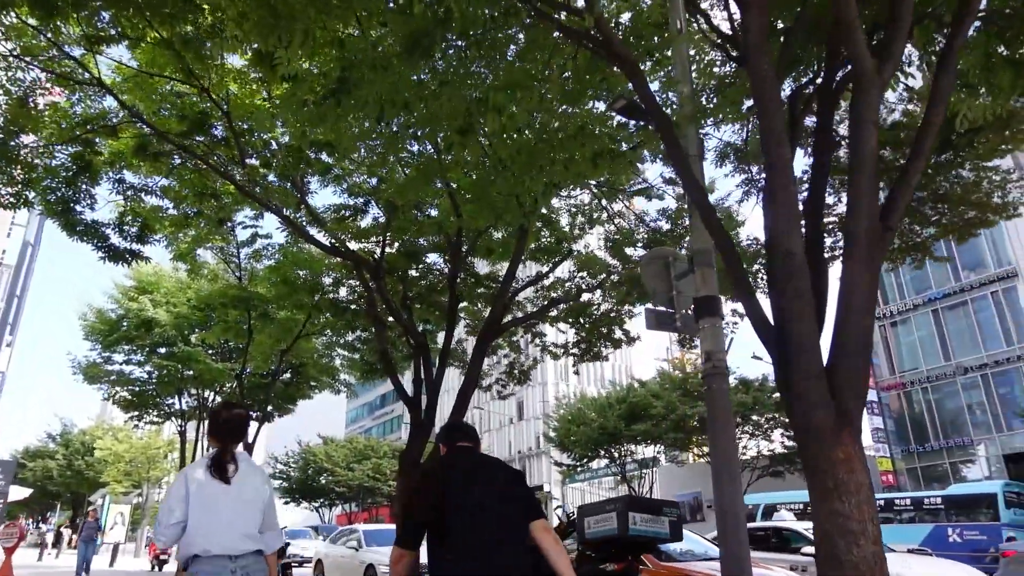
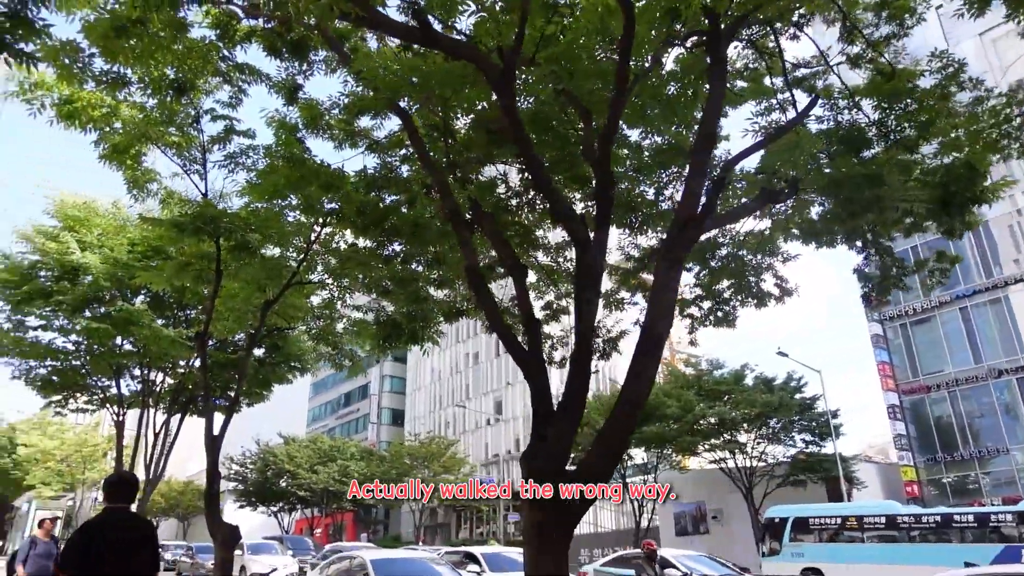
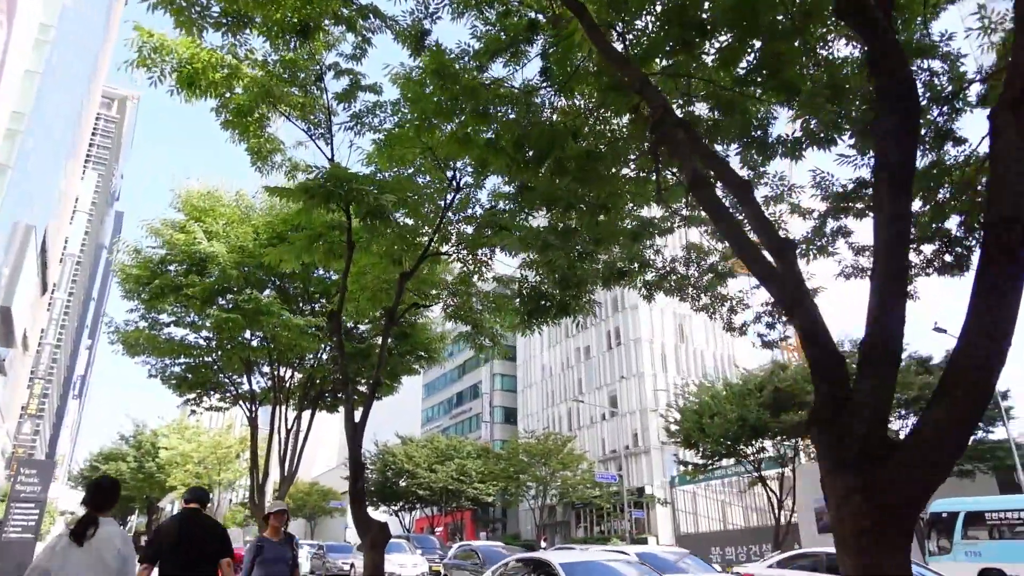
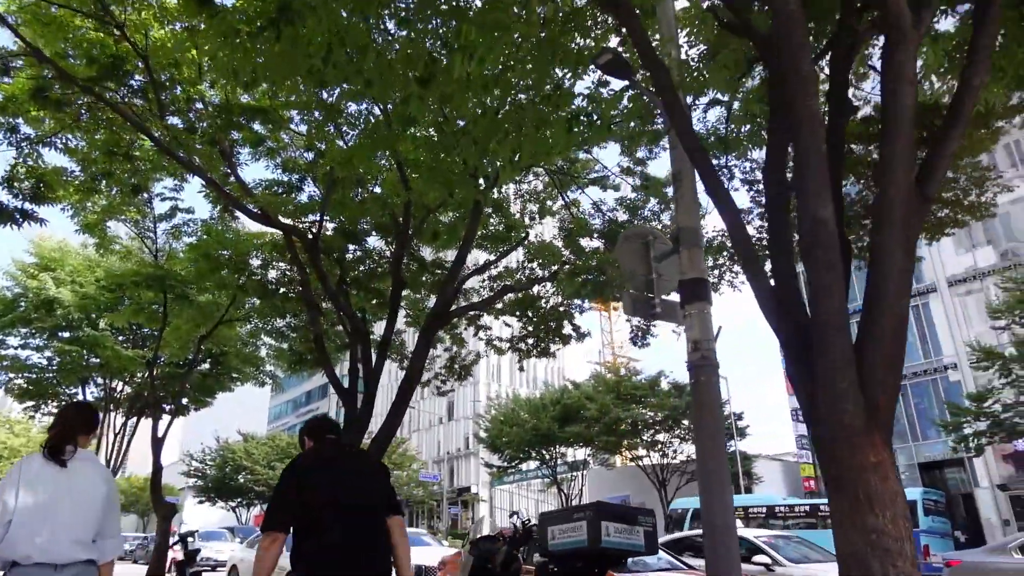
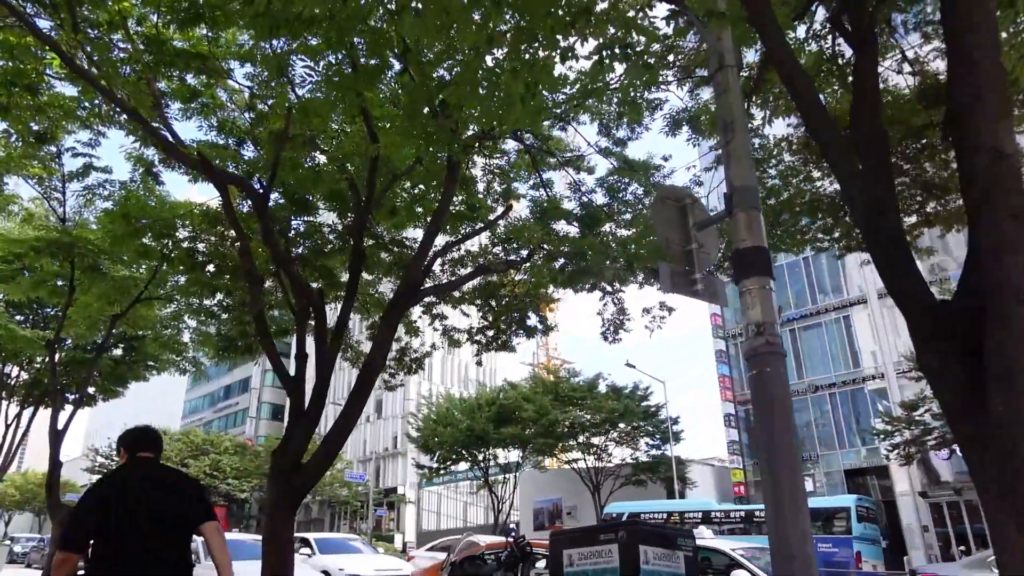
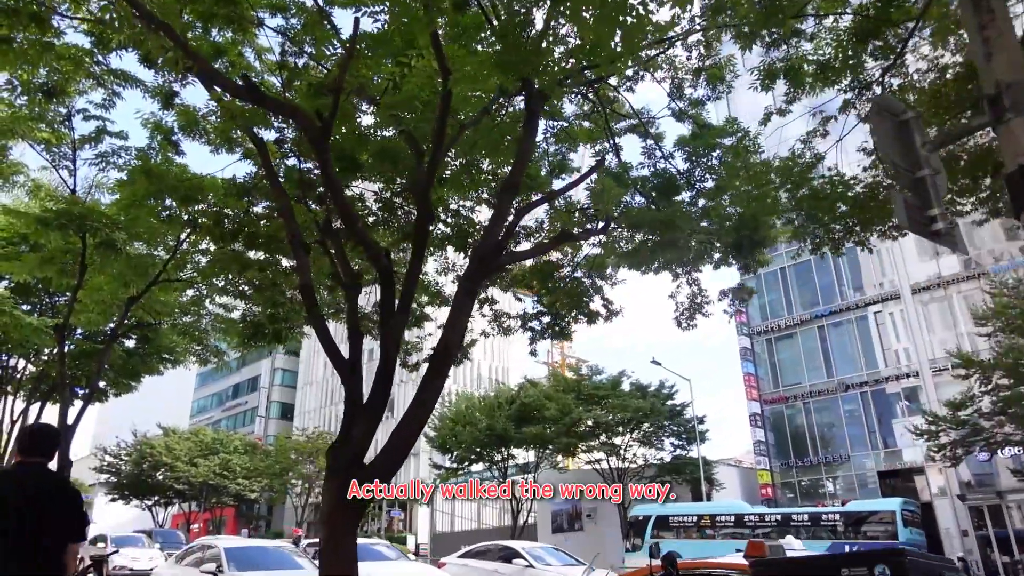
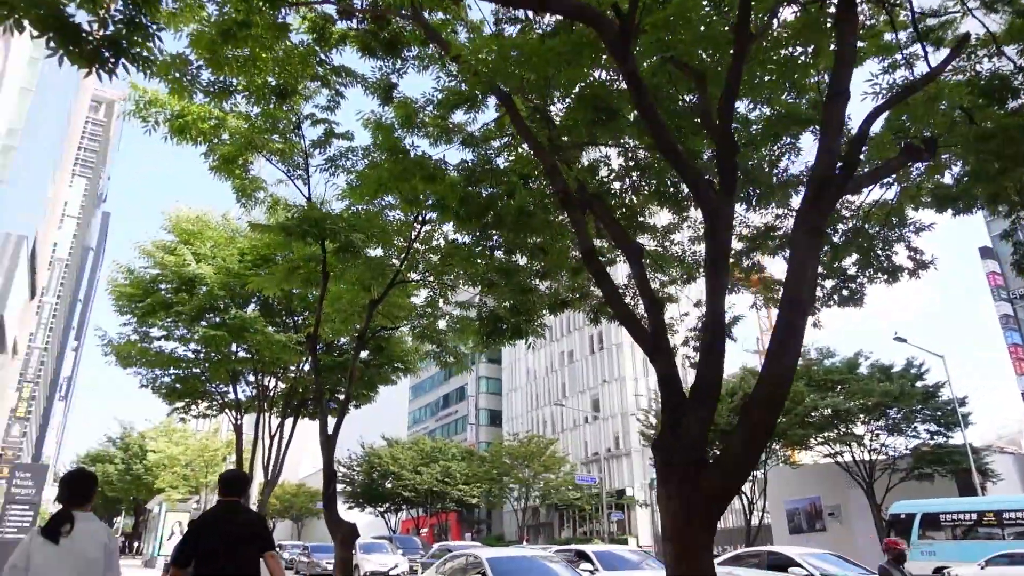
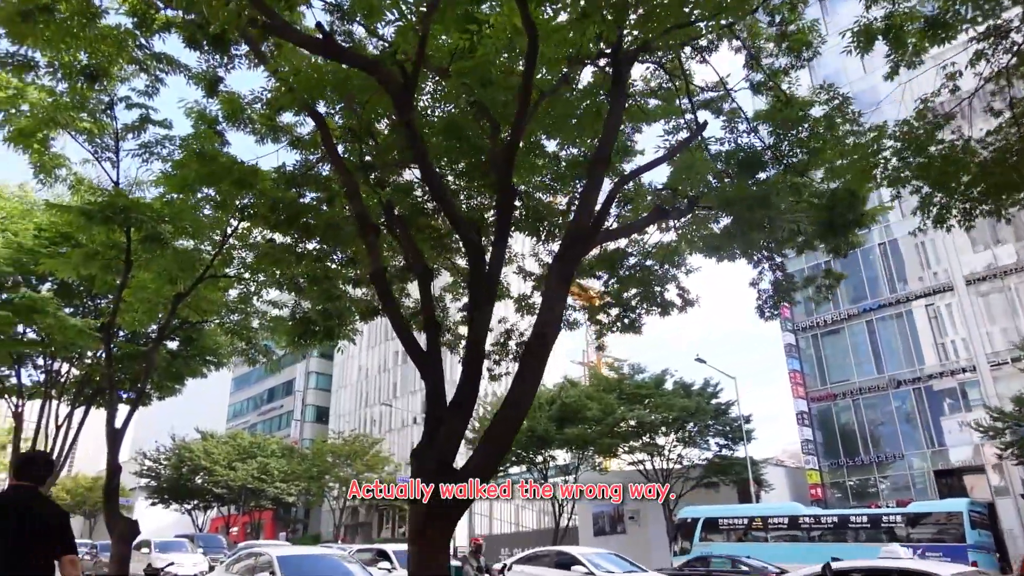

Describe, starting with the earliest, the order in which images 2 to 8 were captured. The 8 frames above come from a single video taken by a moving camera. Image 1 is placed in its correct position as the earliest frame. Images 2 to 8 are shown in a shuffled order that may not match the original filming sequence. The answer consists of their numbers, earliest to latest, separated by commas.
4, 5, 6, 8, 2, 7, 3
